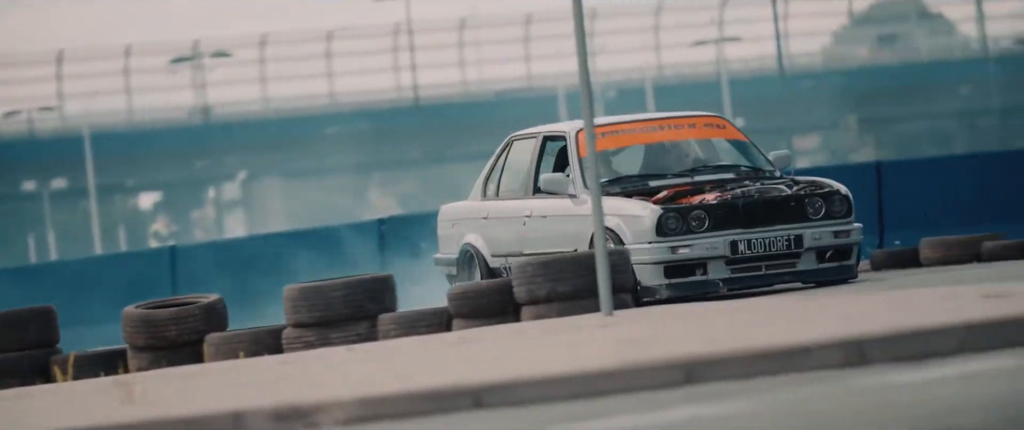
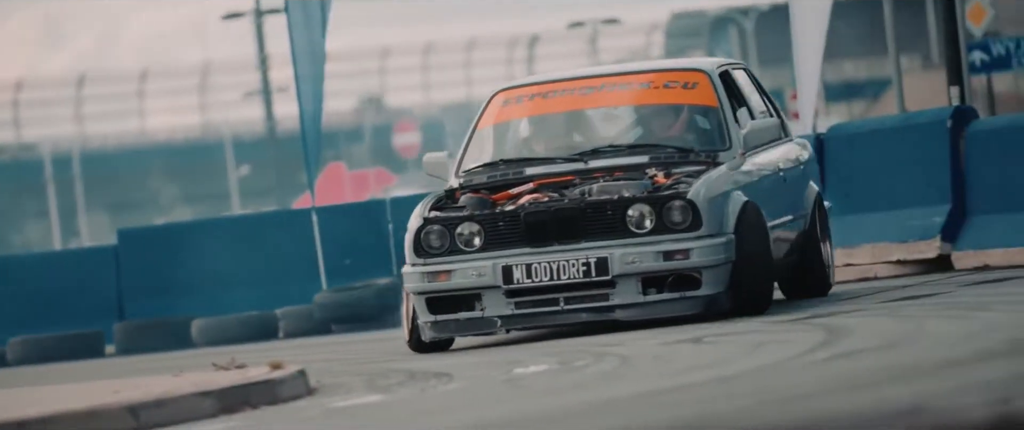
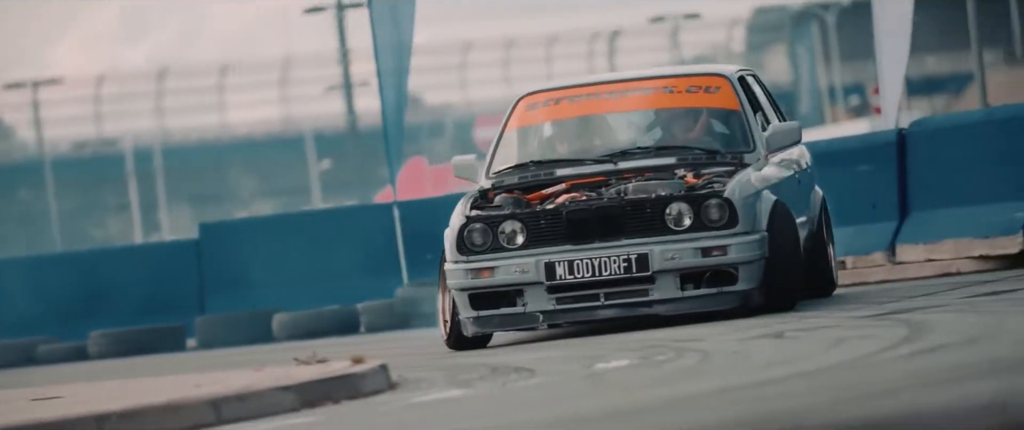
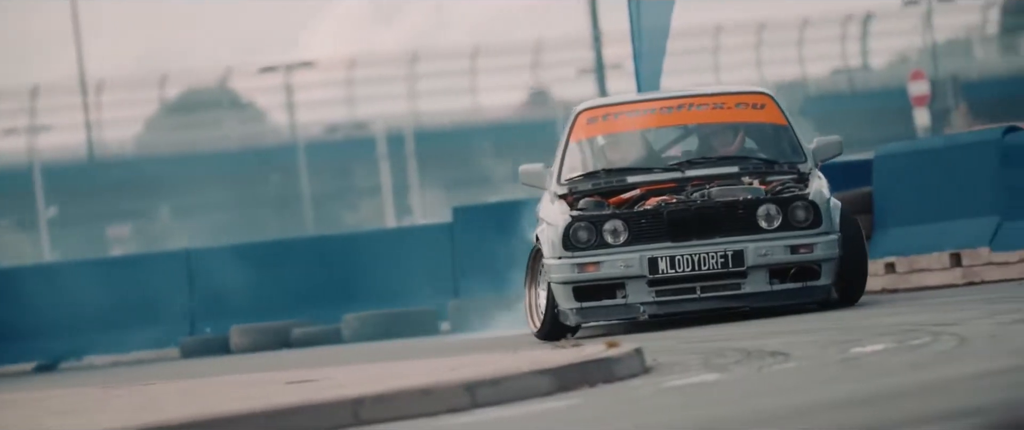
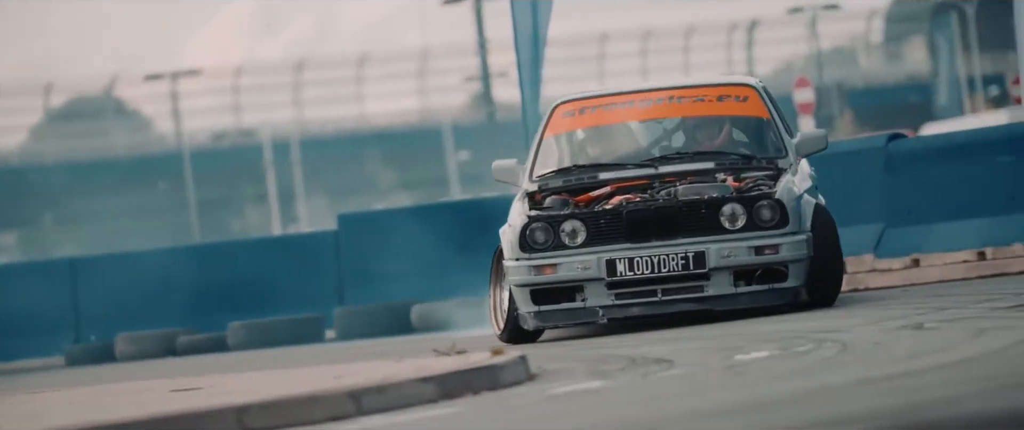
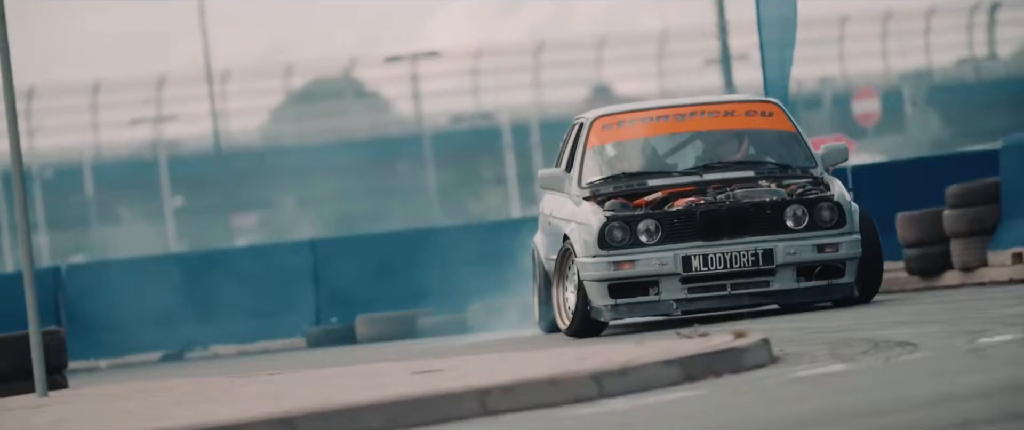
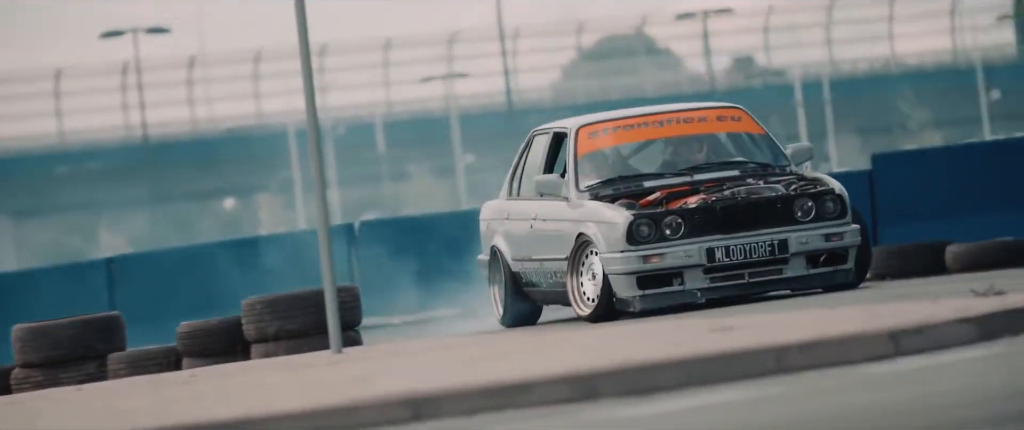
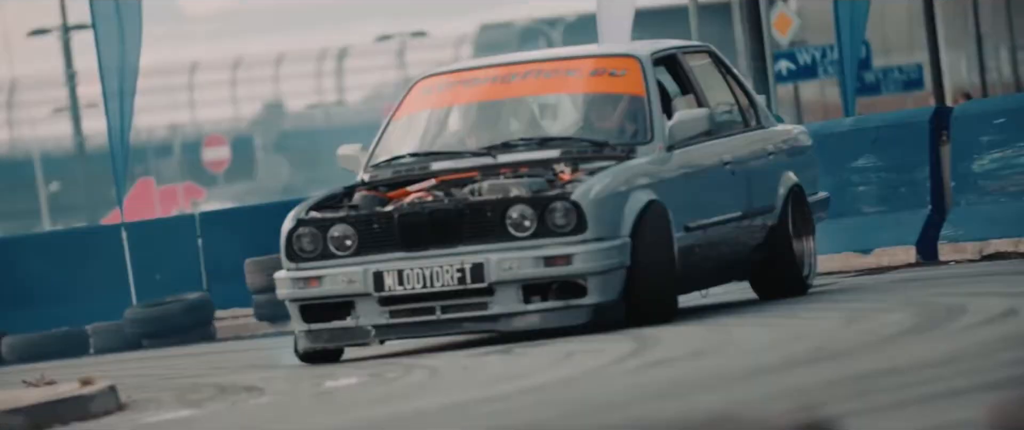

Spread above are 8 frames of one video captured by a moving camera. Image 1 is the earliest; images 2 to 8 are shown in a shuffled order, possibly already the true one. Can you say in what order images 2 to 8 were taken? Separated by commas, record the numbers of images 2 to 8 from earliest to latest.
7, 6, 4, 5, 3, 2, 8
